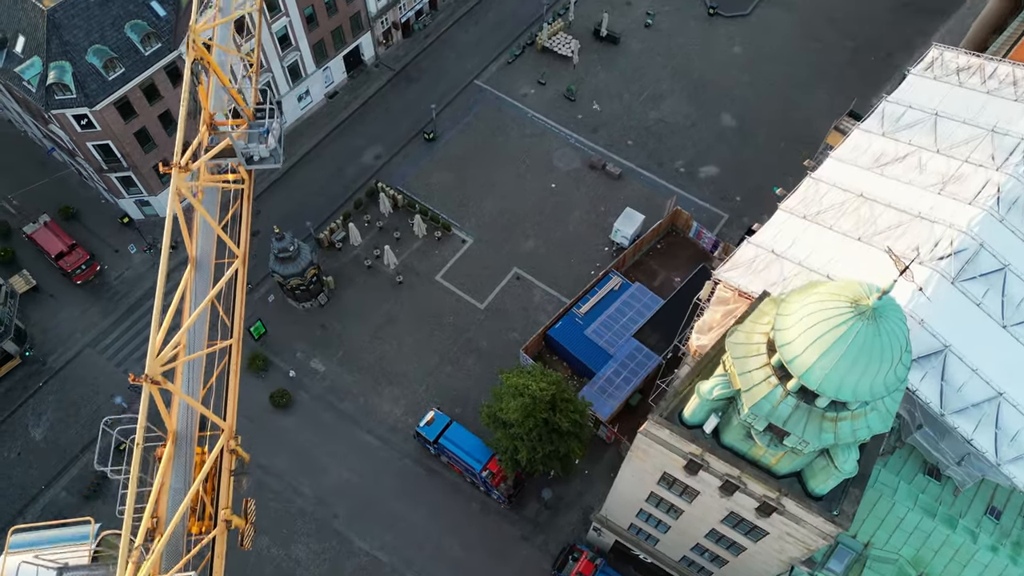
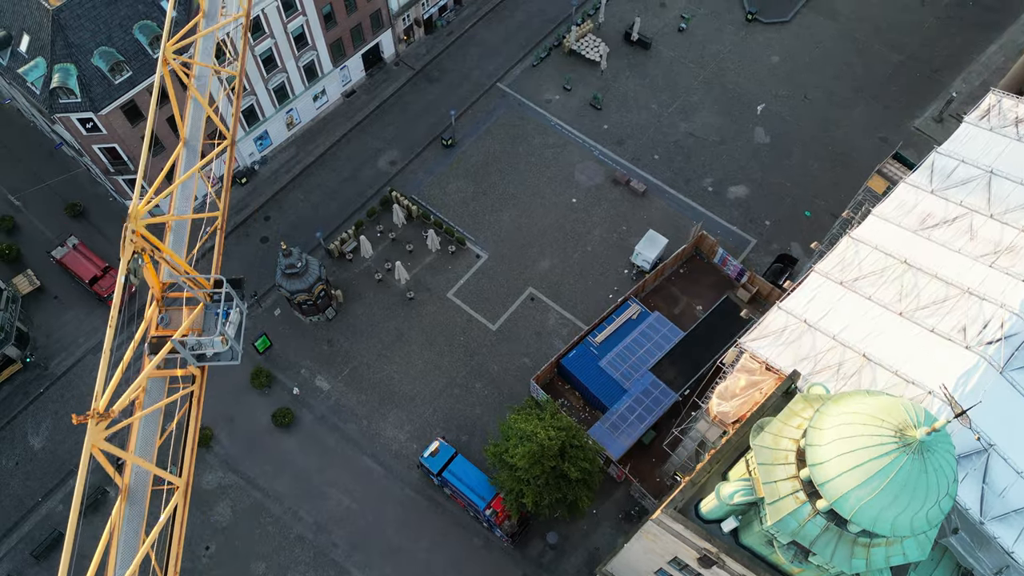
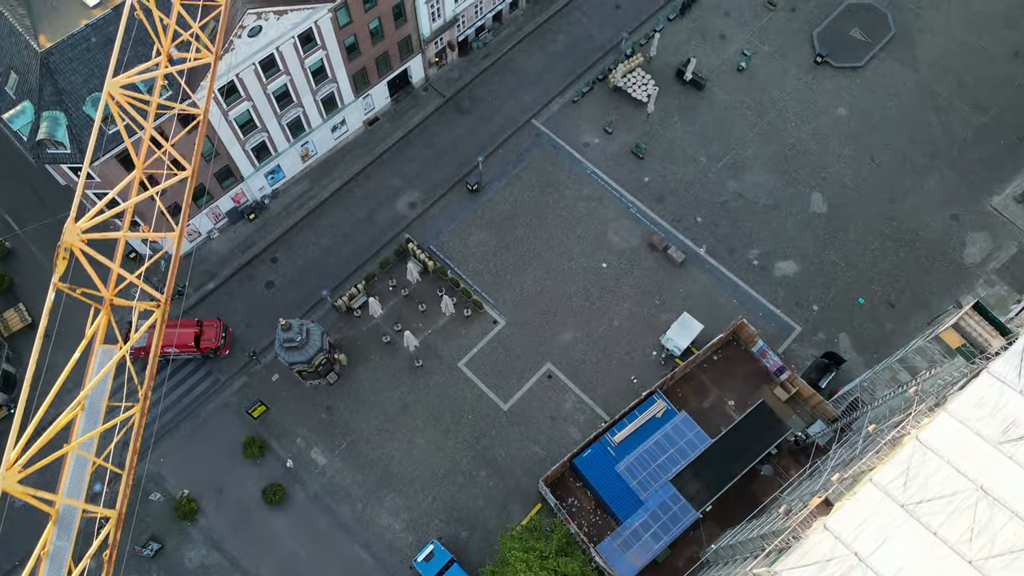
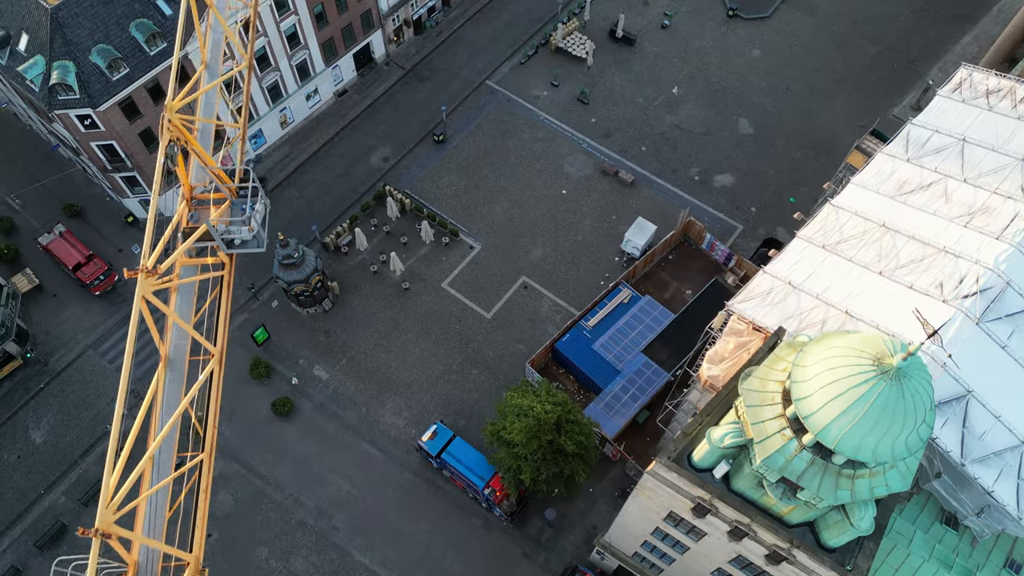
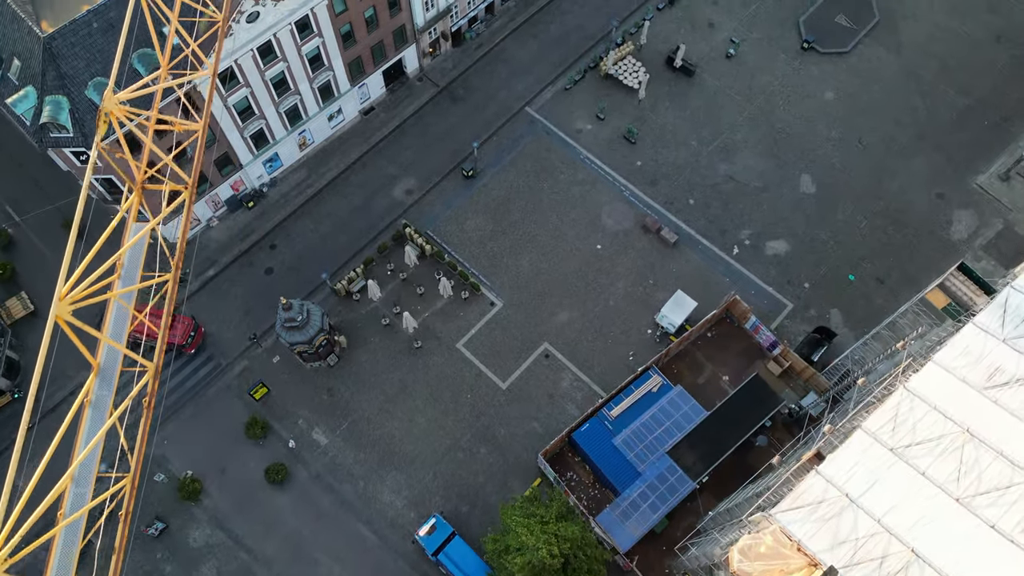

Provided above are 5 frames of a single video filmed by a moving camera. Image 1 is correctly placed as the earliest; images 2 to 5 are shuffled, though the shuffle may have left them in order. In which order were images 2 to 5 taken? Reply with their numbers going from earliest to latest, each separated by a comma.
4, 2, 5, 3
